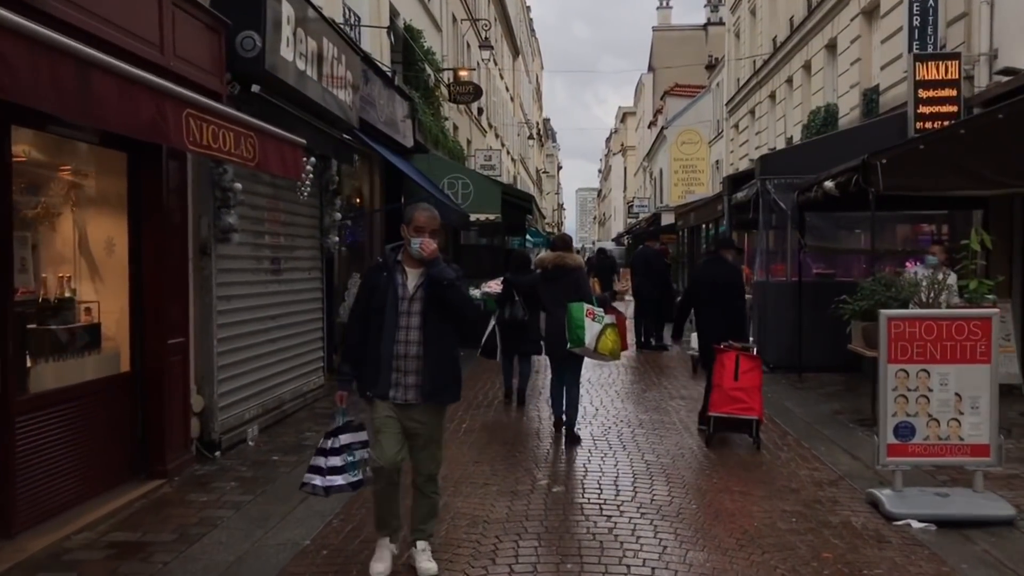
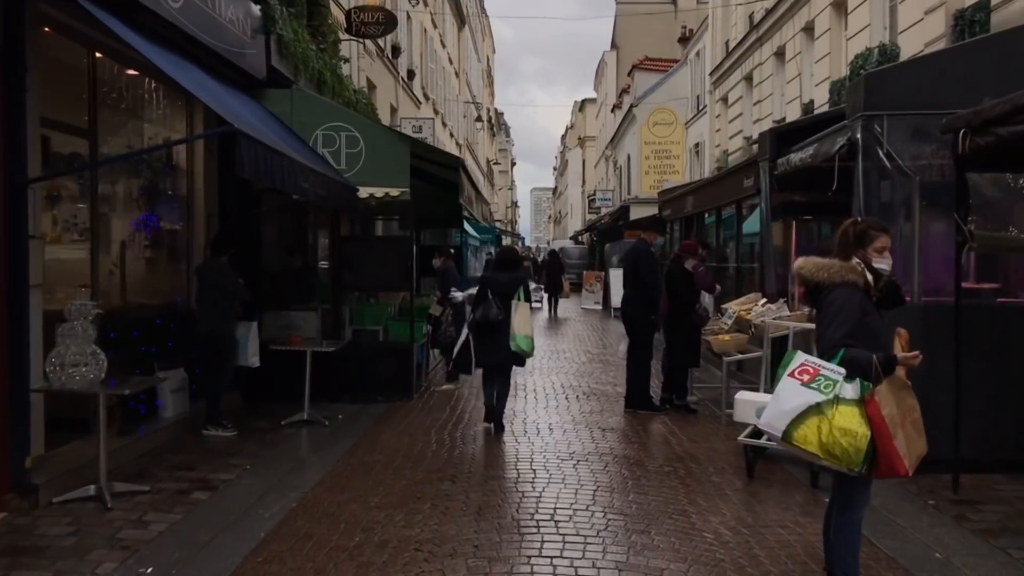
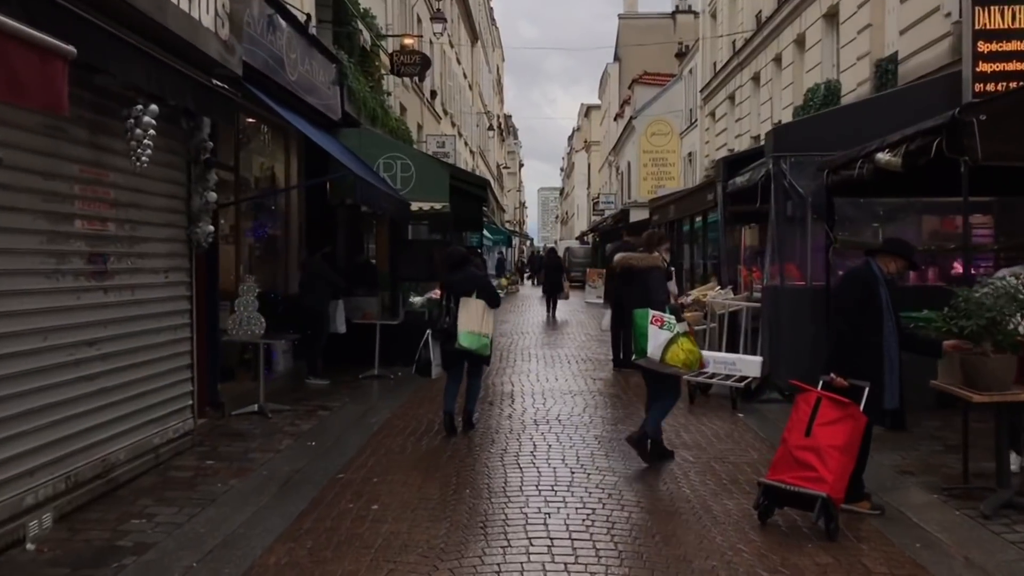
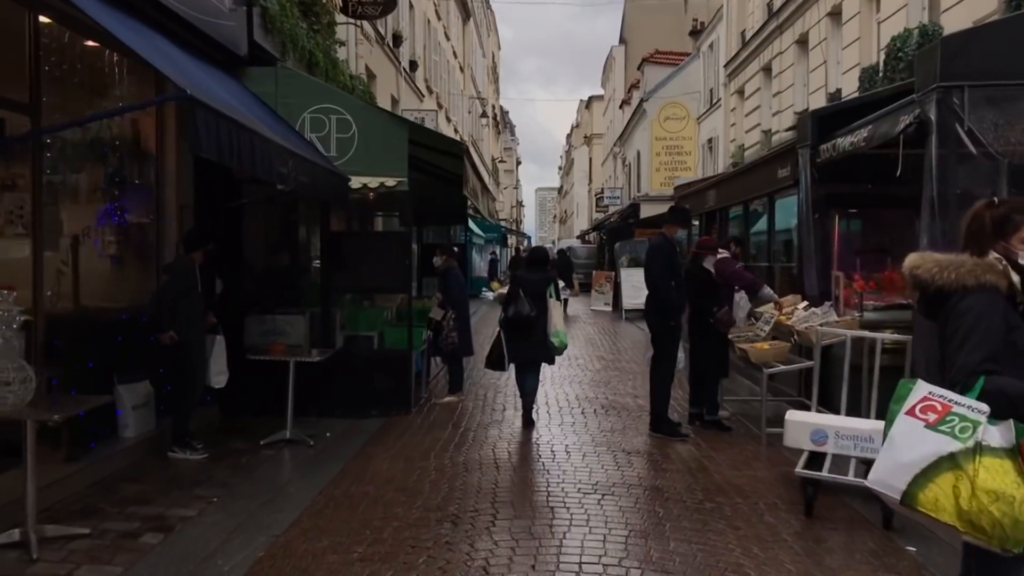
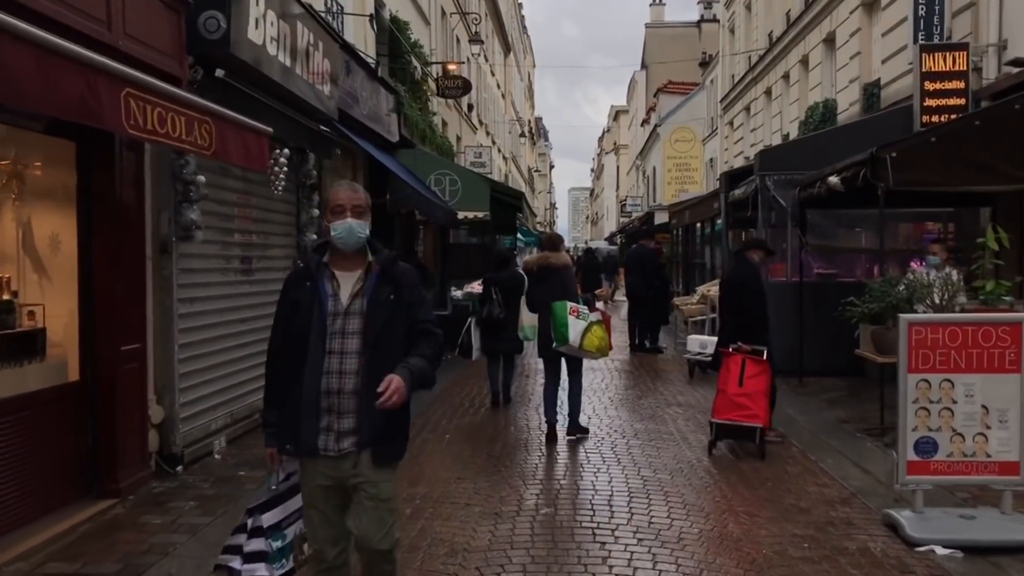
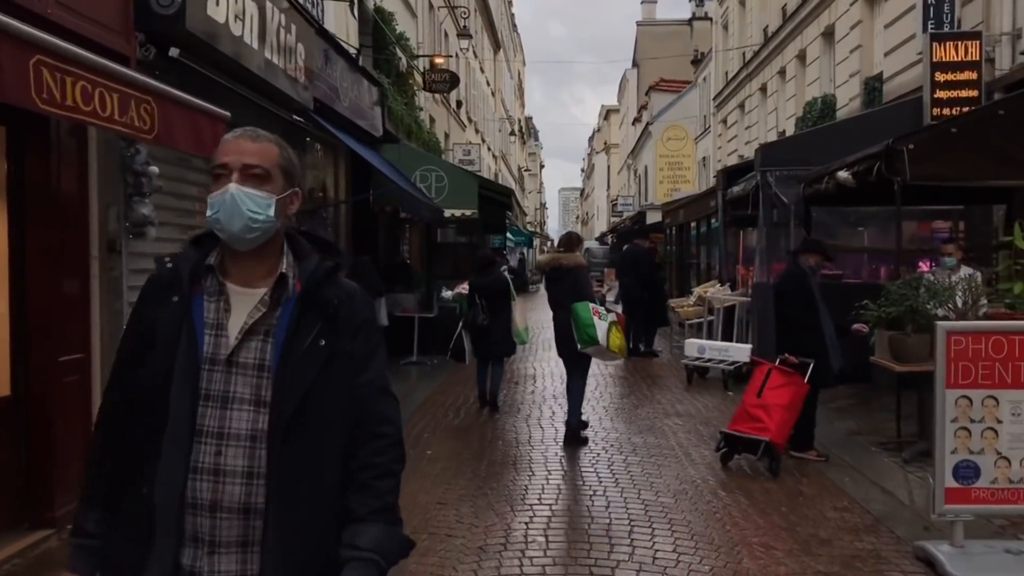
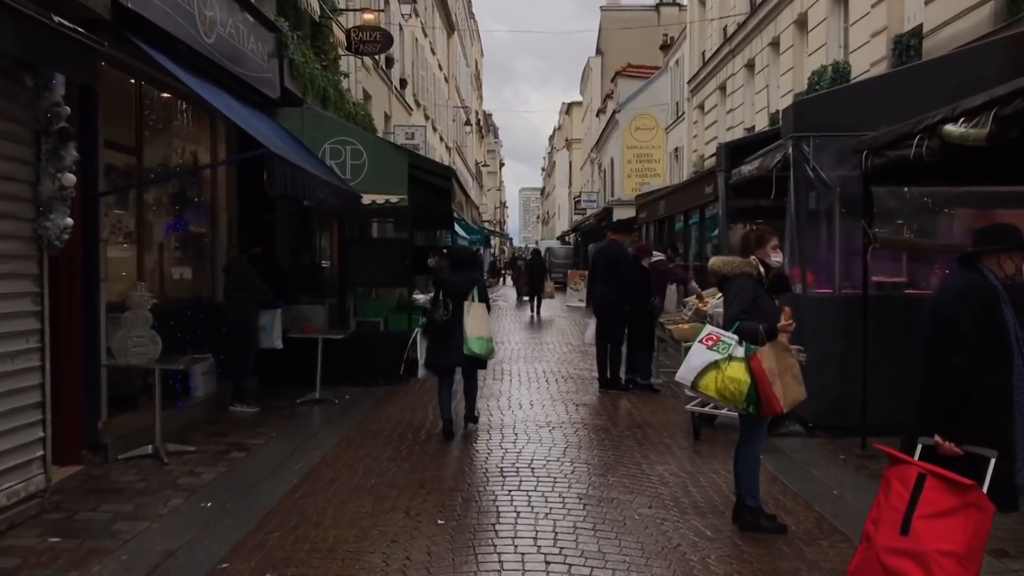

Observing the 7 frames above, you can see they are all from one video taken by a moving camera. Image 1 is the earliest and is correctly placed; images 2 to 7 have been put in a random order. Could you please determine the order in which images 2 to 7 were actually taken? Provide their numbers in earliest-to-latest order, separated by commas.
5, 6, 3, 7, 2, 4
